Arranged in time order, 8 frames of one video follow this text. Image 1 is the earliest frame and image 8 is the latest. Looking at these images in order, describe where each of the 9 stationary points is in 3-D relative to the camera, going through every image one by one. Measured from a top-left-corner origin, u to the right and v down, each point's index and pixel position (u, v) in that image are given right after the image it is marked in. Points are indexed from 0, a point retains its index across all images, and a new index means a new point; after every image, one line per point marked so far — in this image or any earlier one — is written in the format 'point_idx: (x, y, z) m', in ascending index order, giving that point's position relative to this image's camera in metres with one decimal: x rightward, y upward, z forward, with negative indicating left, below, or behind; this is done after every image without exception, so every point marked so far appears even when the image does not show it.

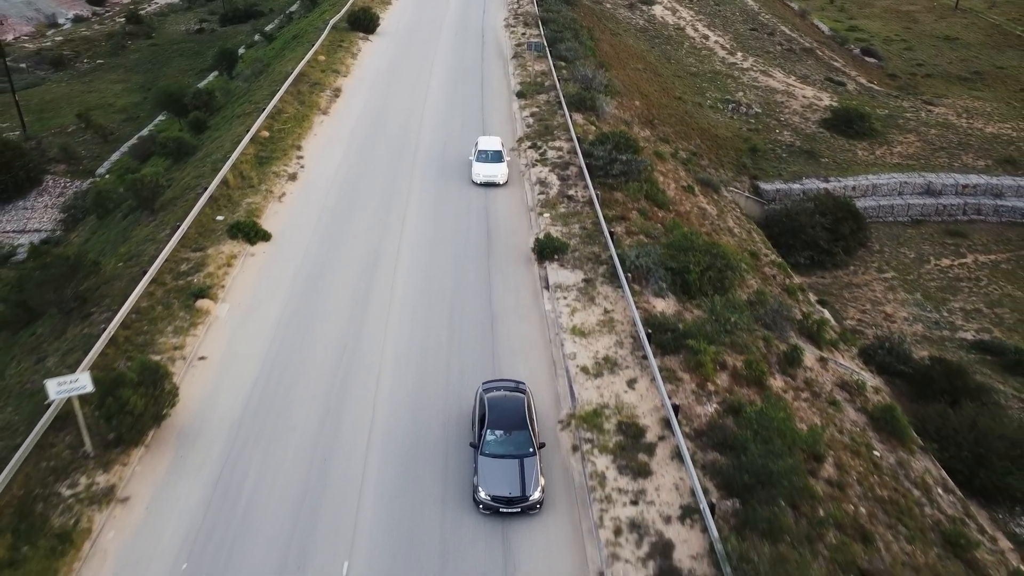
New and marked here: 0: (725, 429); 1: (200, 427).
0: (+5.8, -3.8, +15.0) m
1: (-8.5, -3.7, +15.2) m
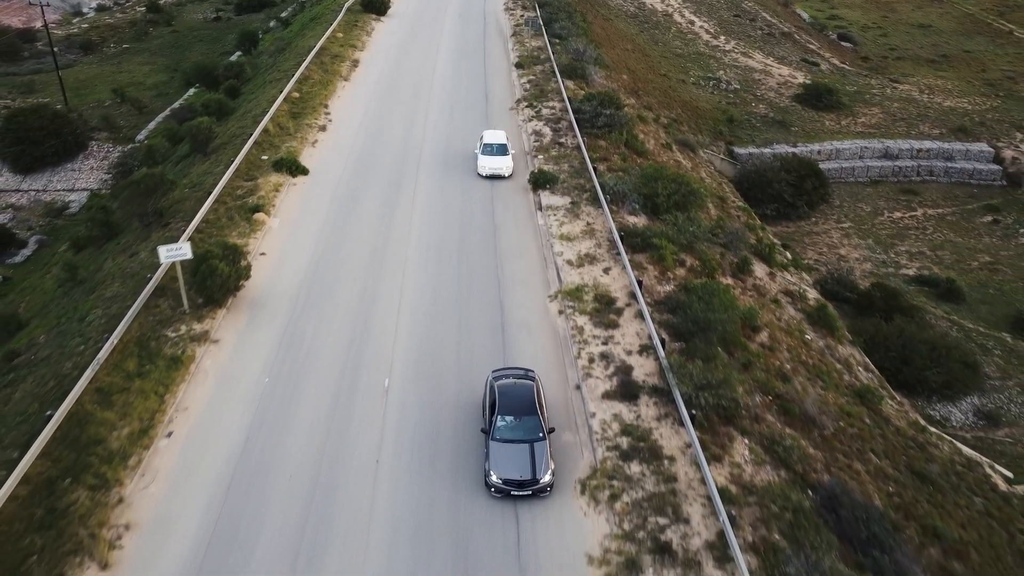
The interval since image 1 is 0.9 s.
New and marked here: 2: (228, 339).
0: (+5.7, -0.4, +19.2) m
1: (-8.5, -0.3, +19.4) m
2: (-9.1, -1.6, +17.8) m
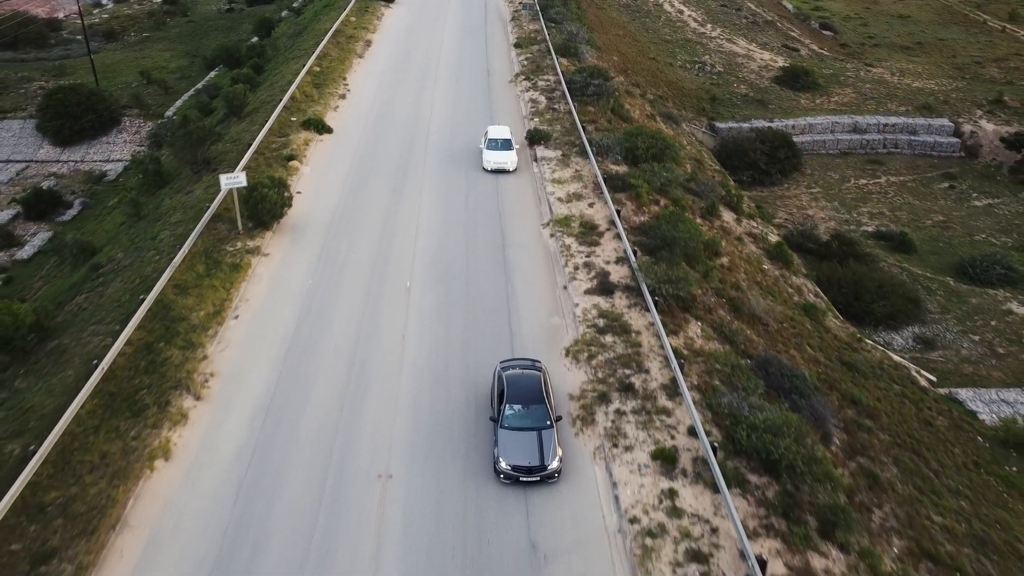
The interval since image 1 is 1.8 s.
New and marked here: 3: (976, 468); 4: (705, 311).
0: (+5.7, +2.6, +22.9) m
1: (-8.6, +2.7, +23.1) m
2: (-9.1, +1.3, +21.5) m
3: (+15.8, -6.1, +18.9) m
4: (+6.8, -0.8, +19.6) m
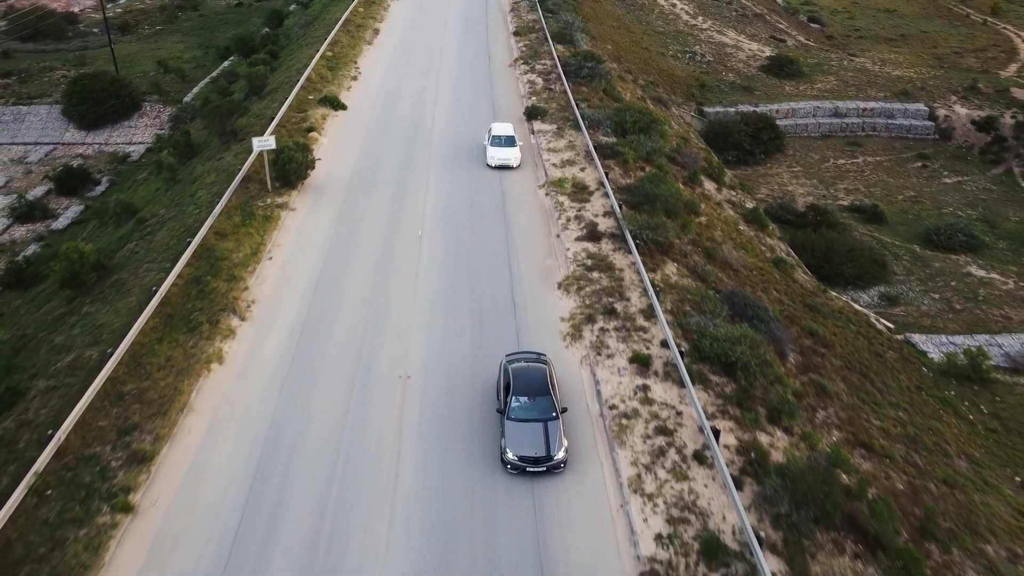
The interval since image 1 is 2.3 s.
0: (+5.7, +4.7, +25.6) m
1: (-8.6, +4.8, +25.8) m
2: (-9.2, +3.5, +24.2) m
3: (+15.8, -4.0, +21.6) m
4: (+6.8, +1.3, +22.3) m
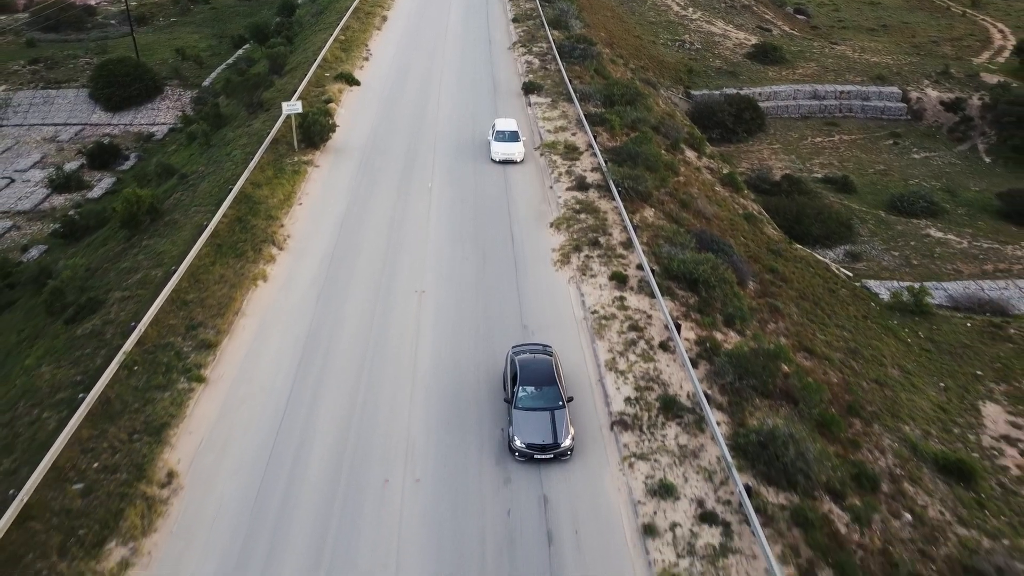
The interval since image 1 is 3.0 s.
0: (+5.6, +7.3, +28.8) m
1: (-8.7, +7.4, +29.0) m
2: (-9.2, +6.0, +27.4) m
3: (+15.7, -1.4, +24.8) m
4: (+6.7, +3.9, +25.5) m
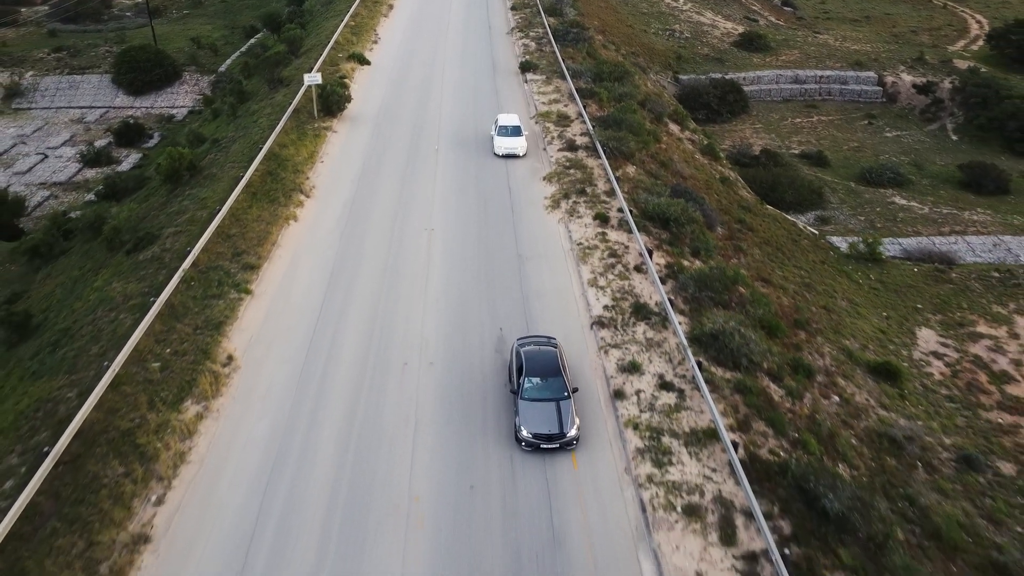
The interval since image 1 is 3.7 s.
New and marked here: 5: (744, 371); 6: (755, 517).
0: (+5.5, +9.9, +32.0) m
1: (-8.8, +10.0, +32.2) m
2: (-9.4, +8.6, +30.6) m
3: (+15.6, +1.2, +28.0) m
4: (+6.6, +6.5, +28.7) m
5: (+7.3, -2.6, +17.5) m
6: (+5.8, -5.5, +13.4) m
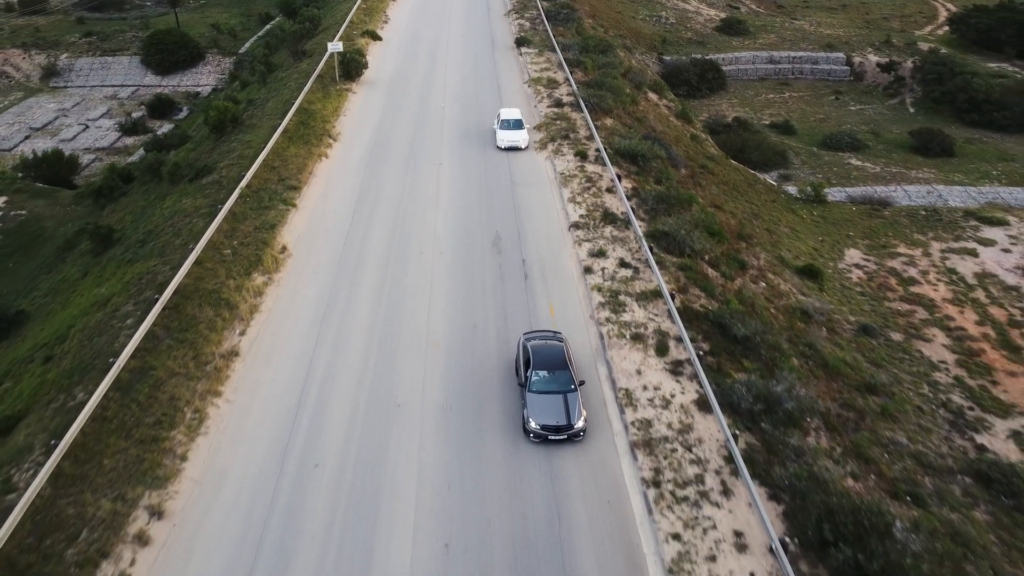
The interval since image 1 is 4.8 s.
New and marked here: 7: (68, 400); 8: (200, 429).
0: (+5.2, +13.8, +36.8) m
1: (-9.1, +13.8, +36.9) m
2: (-9.6, +12.4, +35.3) m
3: (+15.3, +5.1, +32.8) m
4: (+6.3, +10.3, +33.4) m
5: (+7.0, +1.2, +22.2) m
6: (+5.6, -1.7, +18.1) m
7: (-12.8, -3.2, +16.1) m
8: (-8.8, -4.0, +15.7) m
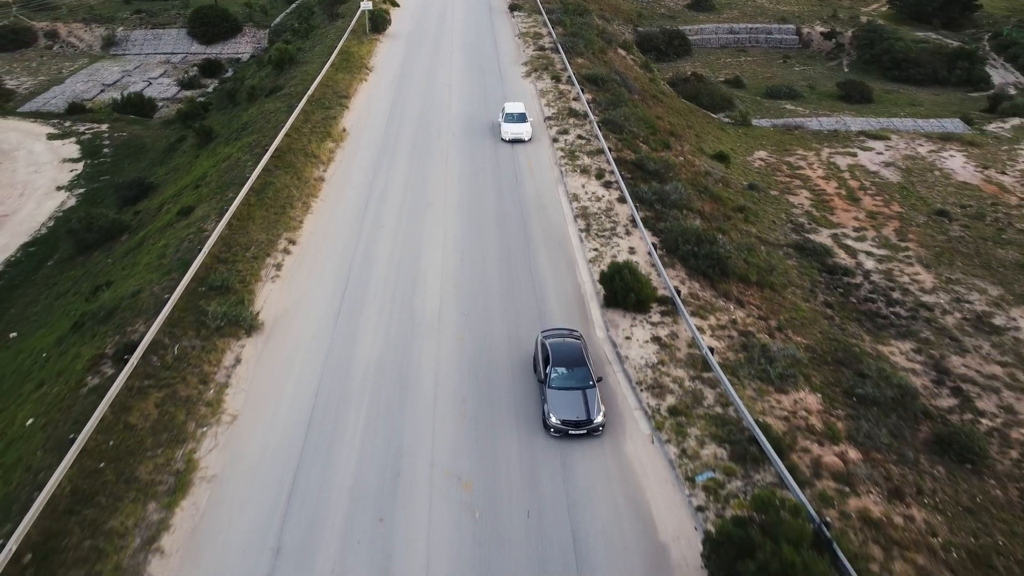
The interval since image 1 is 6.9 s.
0: (+4.7, +21.3, +46.3) m
1: (-9.6, +21.3, +46.5) m
2: (-10.1, +19.9, +44.9) m
3: (+14.8, +12.6, +42.3) m
4: (+5.8, +17.8, +43.0) m
5: (+6.5, +8.7, +31.8) m
6: (+5.1, +5.8, +27.7) m
7: (-13.3, +4.2, +25.7) m
8: (-9.3, +3.5, +25.3) m
